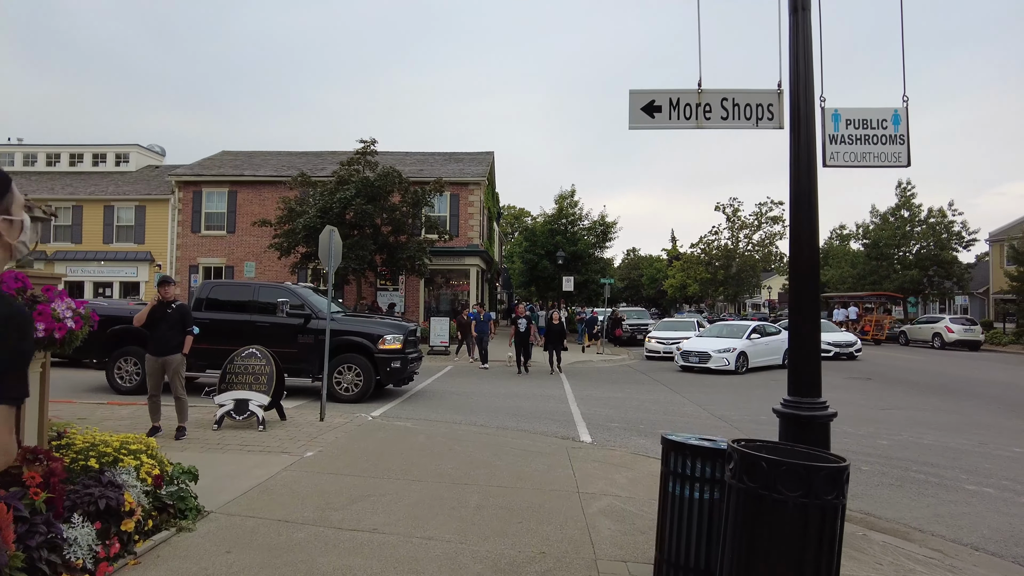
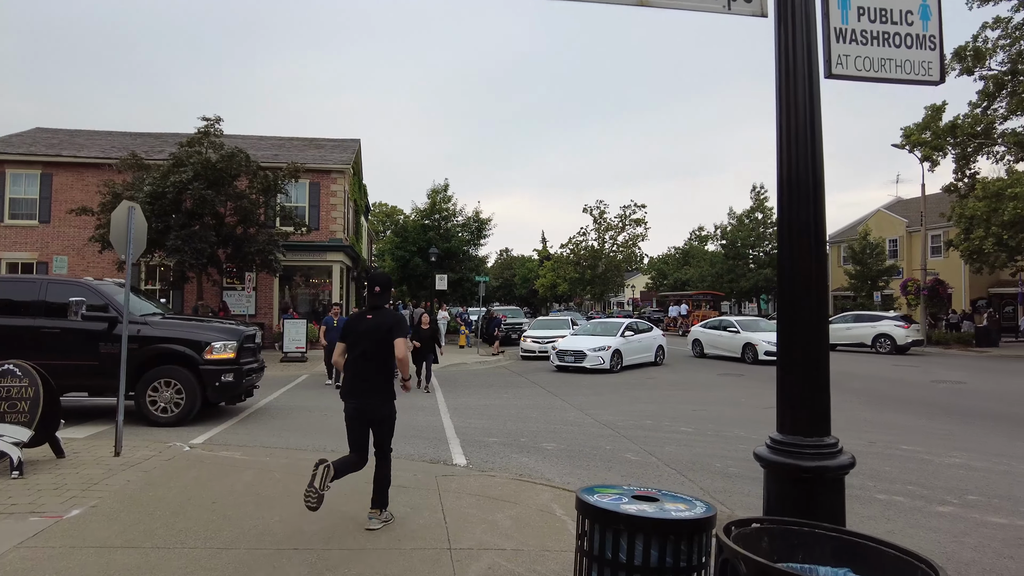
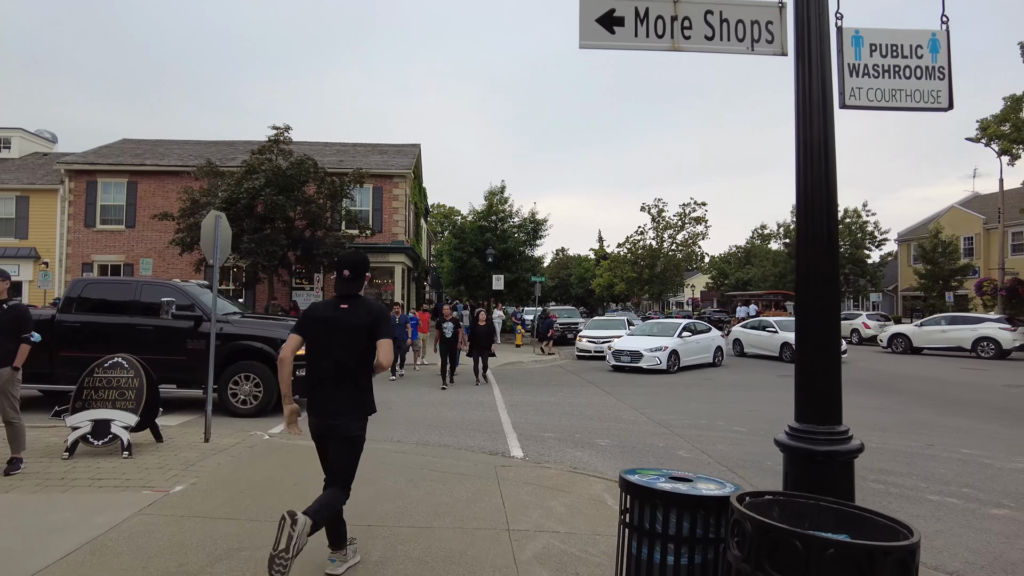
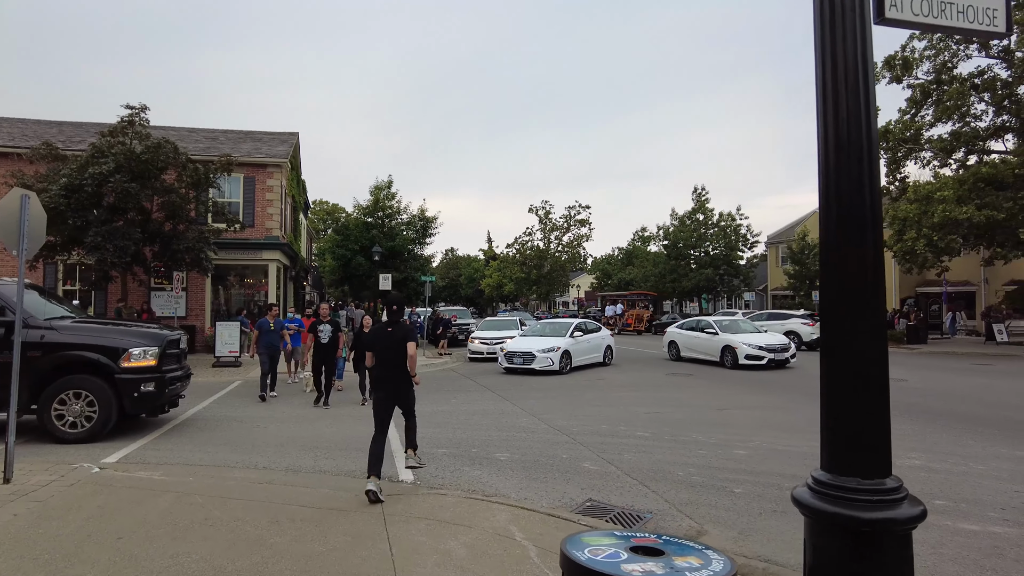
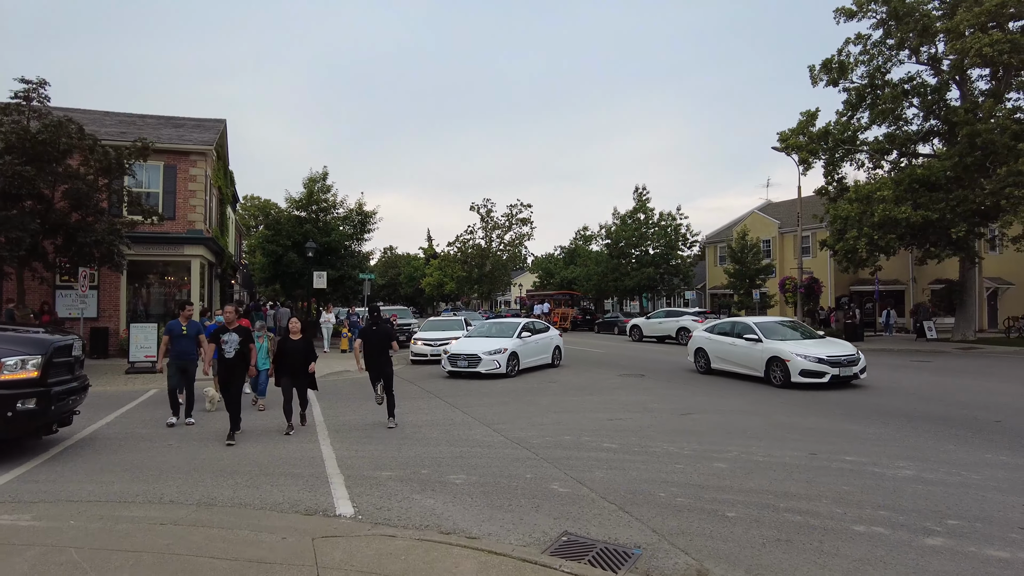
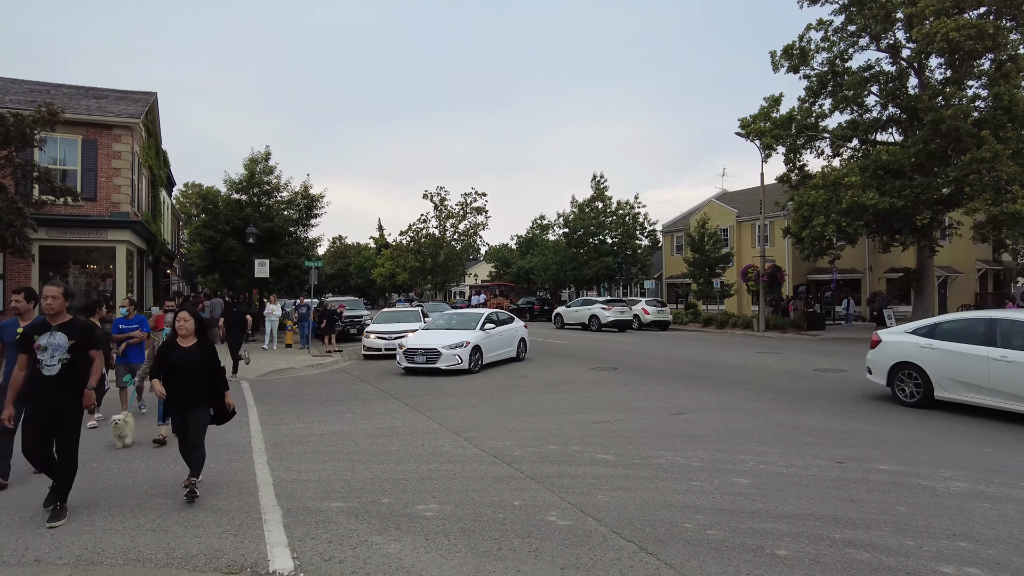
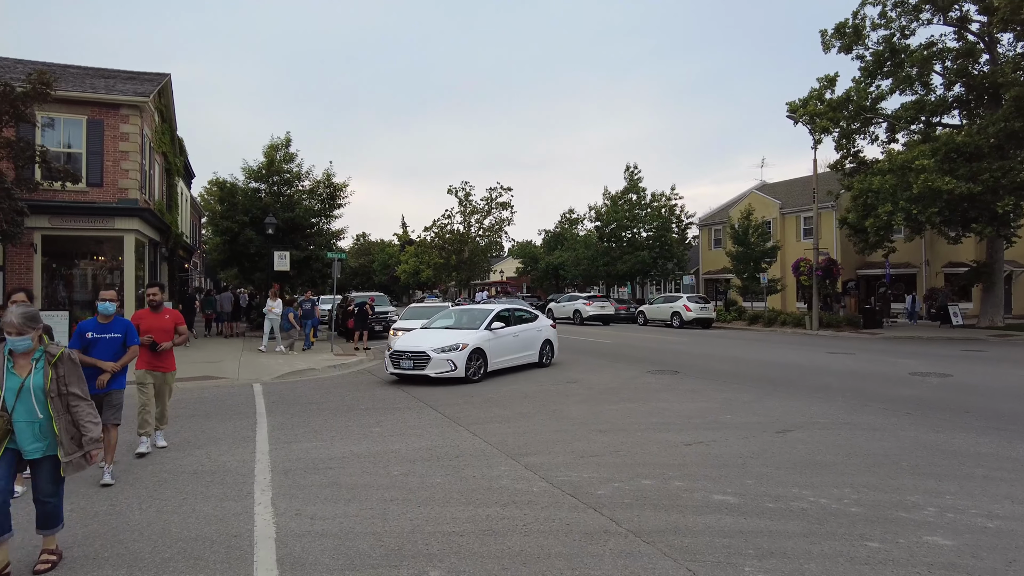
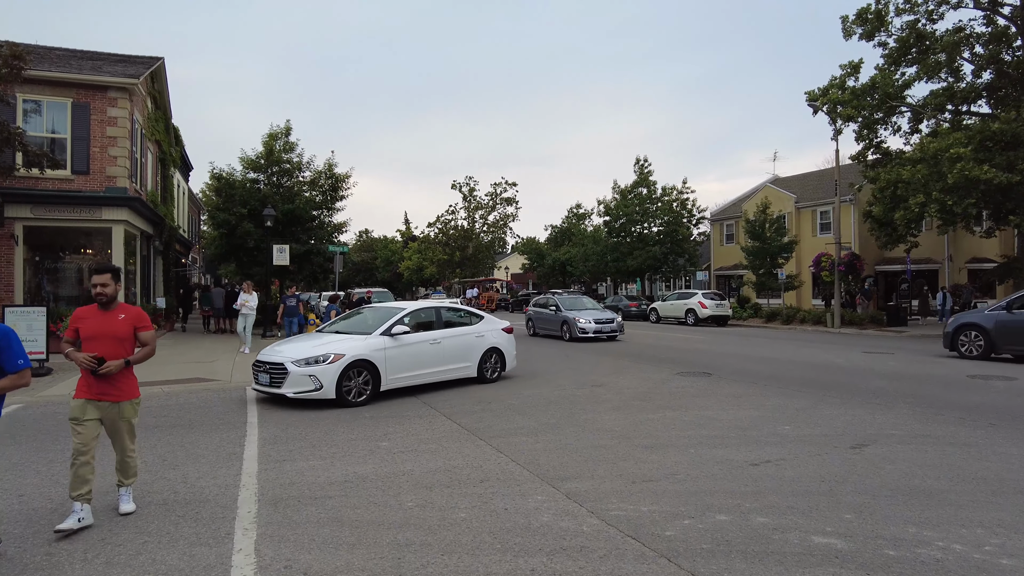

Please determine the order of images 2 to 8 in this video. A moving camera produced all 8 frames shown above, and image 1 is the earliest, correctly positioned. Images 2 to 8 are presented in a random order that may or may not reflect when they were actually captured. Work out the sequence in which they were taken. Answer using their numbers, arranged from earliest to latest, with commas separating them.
3, 2, 4, 5, 6, 7, 8
